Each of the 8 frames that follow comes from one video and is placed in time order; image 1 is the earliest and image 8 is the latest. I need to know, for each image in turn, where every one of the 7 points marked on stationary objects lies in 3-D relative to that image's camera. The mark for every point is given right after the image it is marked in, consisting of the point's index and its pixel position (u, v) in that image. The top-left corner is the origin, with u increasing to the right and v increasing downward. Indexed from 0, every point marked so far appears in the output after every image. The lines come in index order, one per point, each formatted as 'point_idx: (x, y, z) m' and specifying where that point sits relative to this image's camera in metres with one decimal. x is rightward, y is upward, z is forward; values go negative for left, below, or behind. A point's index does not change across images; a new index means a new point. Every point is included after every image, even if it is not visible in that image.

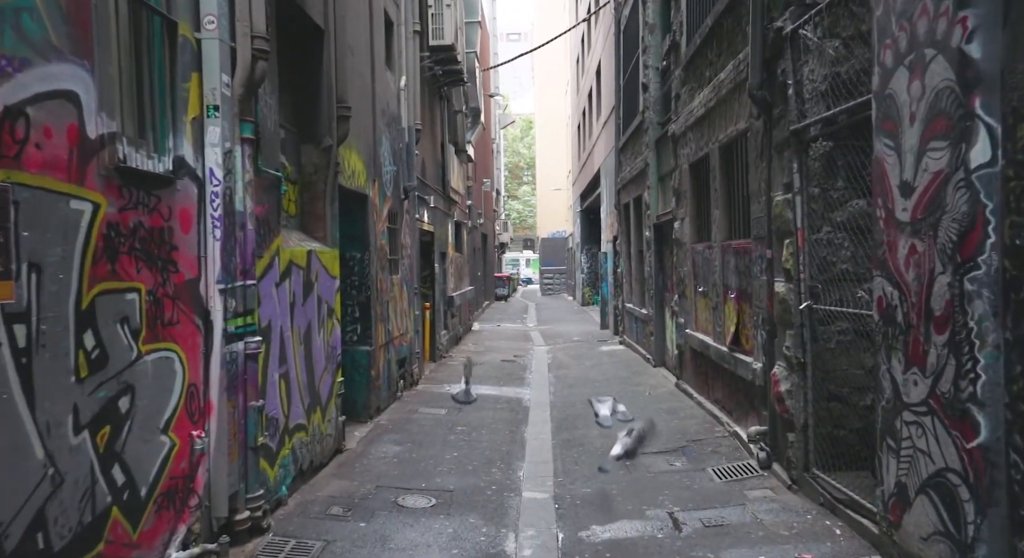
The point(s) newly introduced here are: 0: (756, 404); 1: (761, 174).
0: (+2.2, -1.1, +7.2) m
1: (+2.2, +0.9, +6.9) m
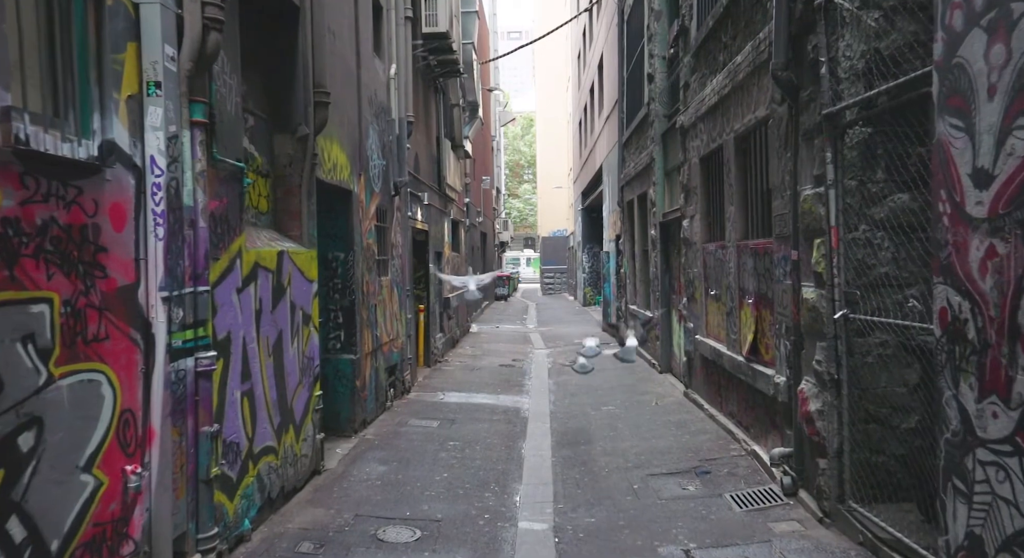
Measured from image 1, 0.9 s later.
0: (+2.2, -1.2, +6.5) m
1: (+2.1, +0.9, +6.2) m
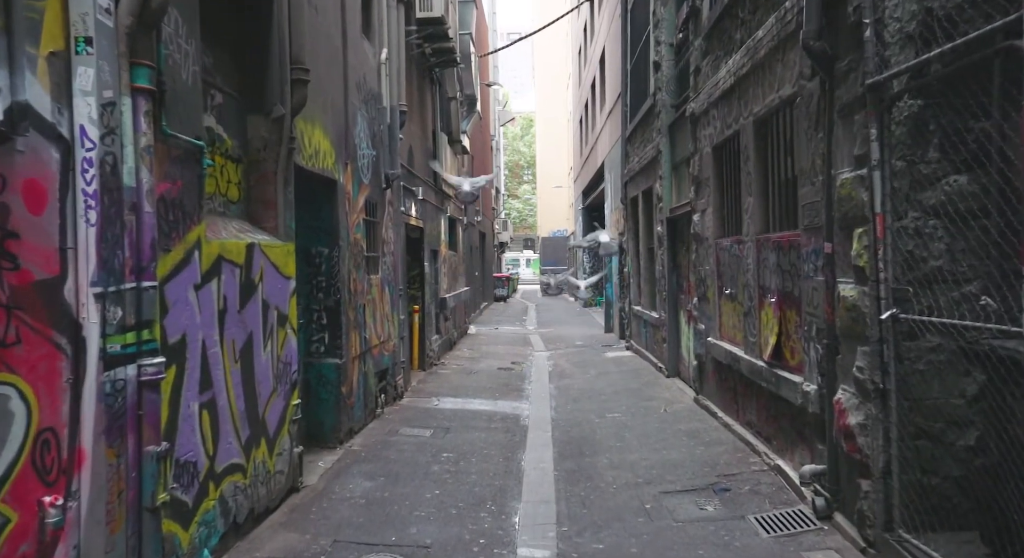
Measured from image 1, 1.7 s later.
0: (+2.2, -1.2, +5.8) m
1: (+2.1, +0.9, +5.5) m
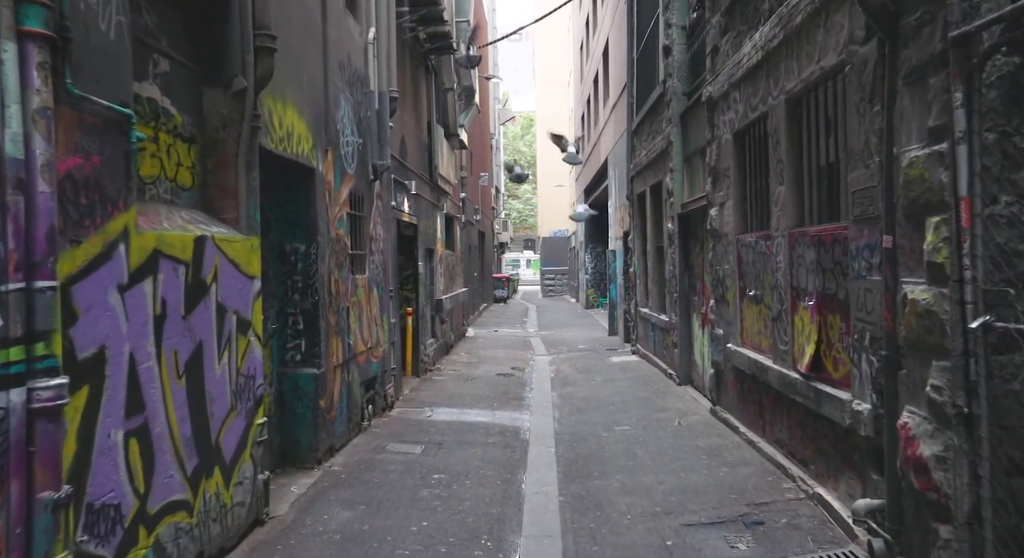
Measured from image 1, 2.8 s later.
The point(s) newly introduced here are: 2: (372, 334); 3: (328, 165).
0: (+2.2, -1.1, +5.0) m
1: (+2.1, +0.9, +4.6) m
2: (-1.7, -0.7, +9.4) m
3: (-1.8, +1.1, +7.5) m
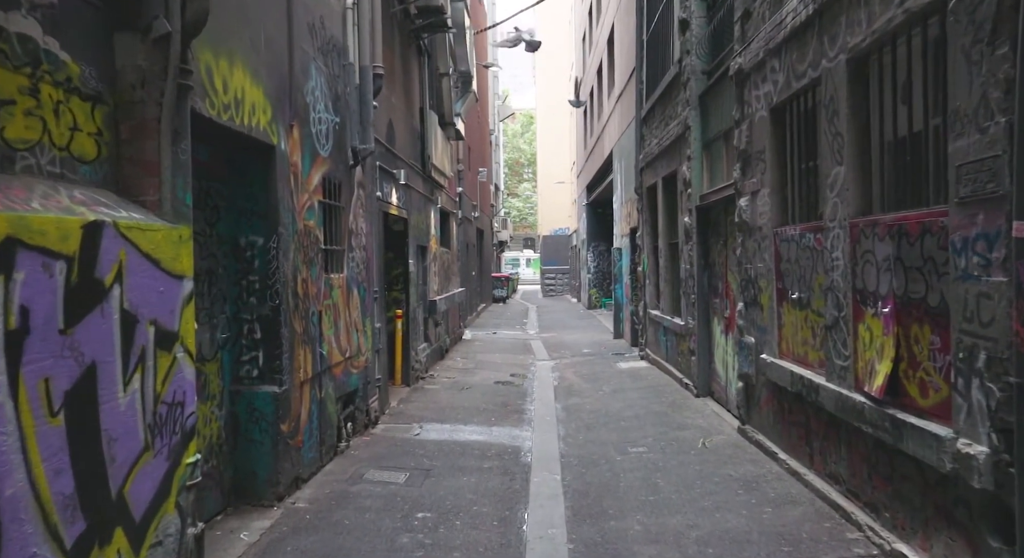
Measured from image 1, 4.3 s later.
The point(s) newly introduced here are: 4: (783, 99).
0: (+2.2, -1.2, +3.8) m
1: (+2.1, +0.9, +3.5) m
2: (-1.7, -0.7, +8.2) m
3: (-1.8, +1.1, +6.4) m
4: (+2.3, +1.5, +6.6) m
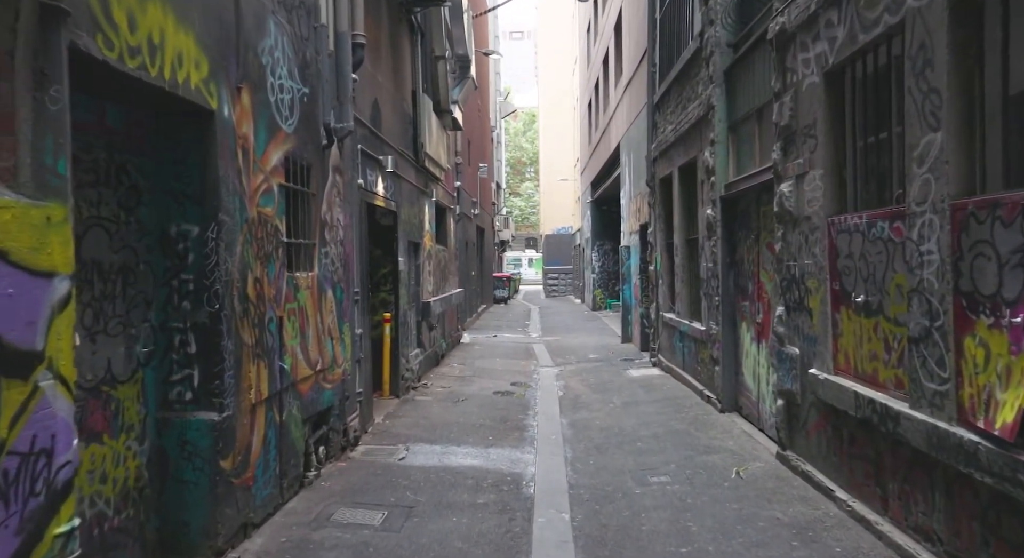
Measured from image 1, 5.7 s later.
0: (+2.2, -1.1, +2.6) m
1: (+2.1, +0.9, +2.3) m
2: (-1.7, -0.6, +7.0) m
3: (-1.8, +1.1, +5.2) m
4: (+2.3, +1.5, +5.4) m
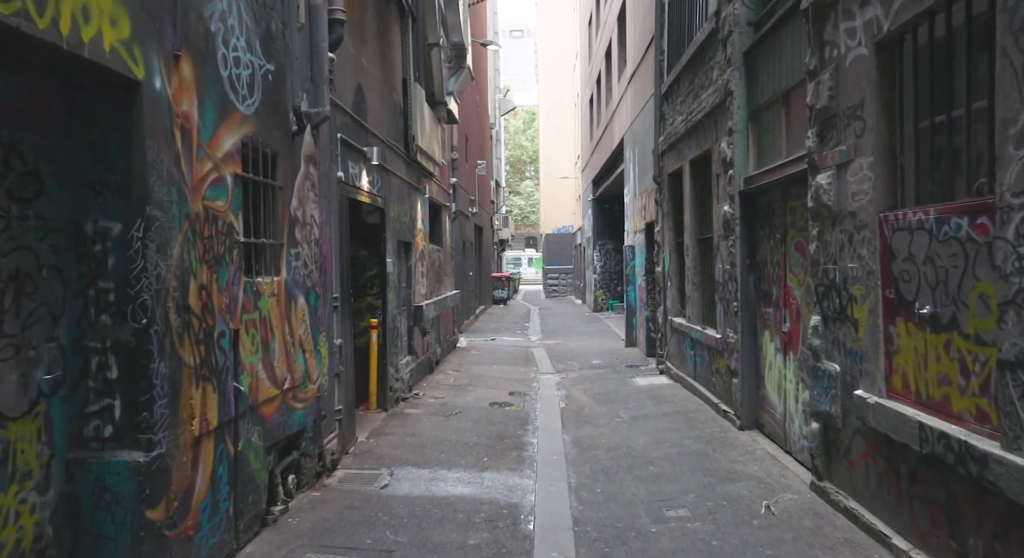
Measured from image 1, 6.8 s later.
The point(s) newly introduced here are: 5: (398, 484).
0: (+2.1, -1.2, +1.7) m
1: (+2.1, +0.9, +1.4) m
2: (-1.7, -0.7, +6.2) m
3: (-1.8, +1.1, +4.3) m
4: (+2.2, +1.5, +4.5) m
5: (-1.0, -1.8, +6.9) m
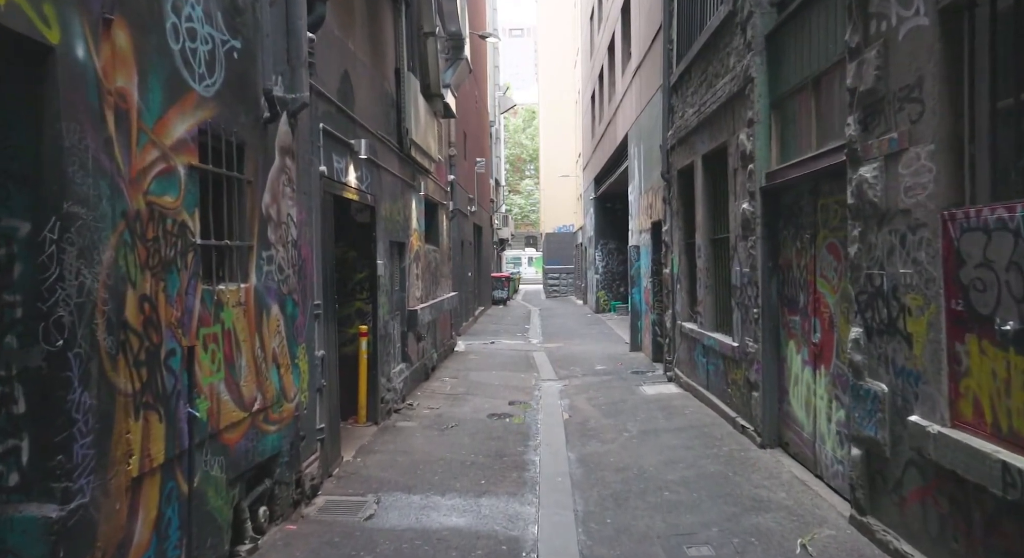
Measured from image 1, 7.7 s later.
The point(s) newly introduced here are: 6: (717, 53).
0: (+2.1, -1.2, +1.0) m
1: (+2.1, +0.8, +0.7) m
2: (-1.7, -0.7, +5.4) m
3: (-1.8, +1.0, +3.6) m
4: (+2.3, +1.4, +3.8) m
5: (-1.0, -1.8, +6.1) m
6: (+2.4, +2.6, +9.1) m
